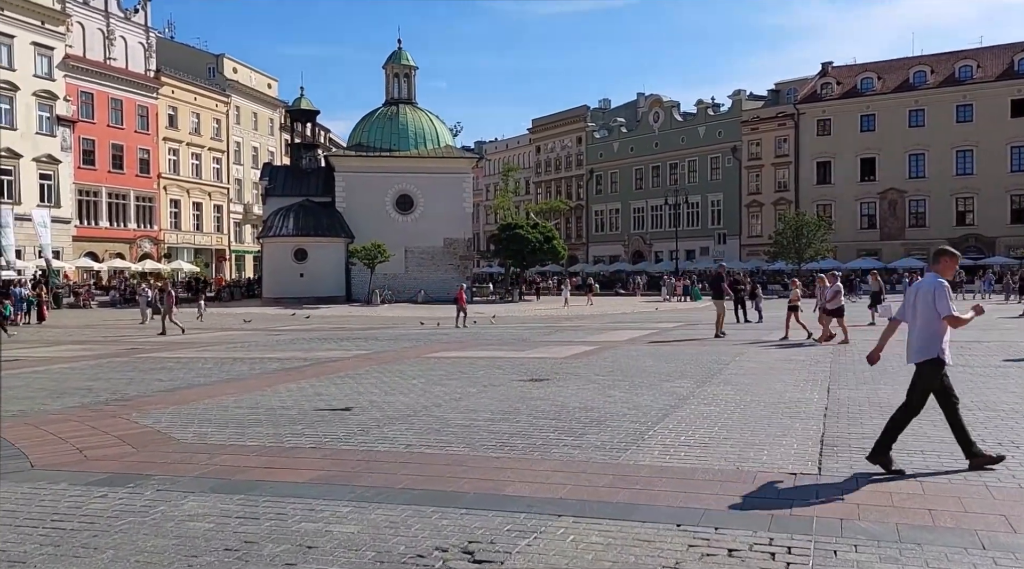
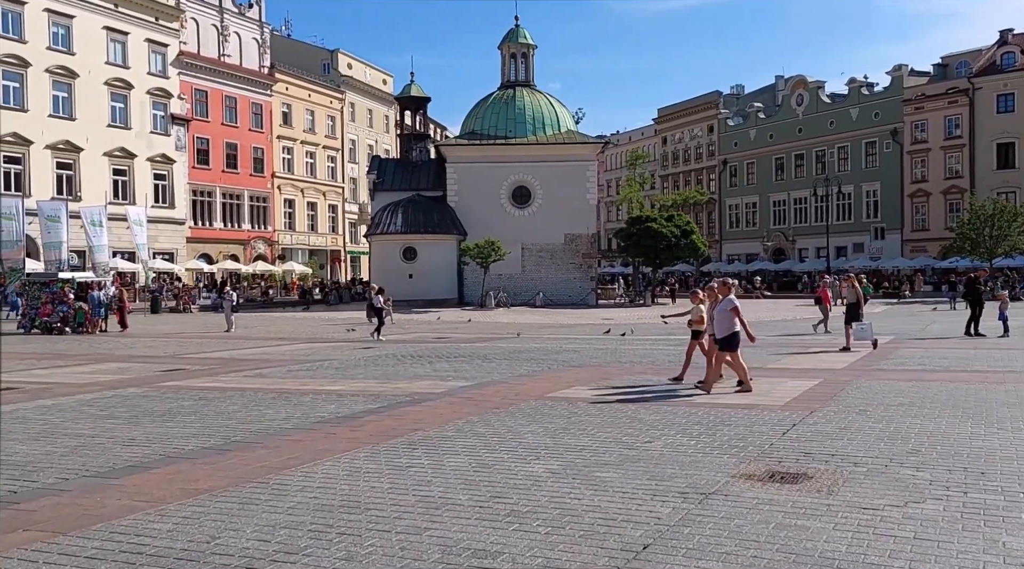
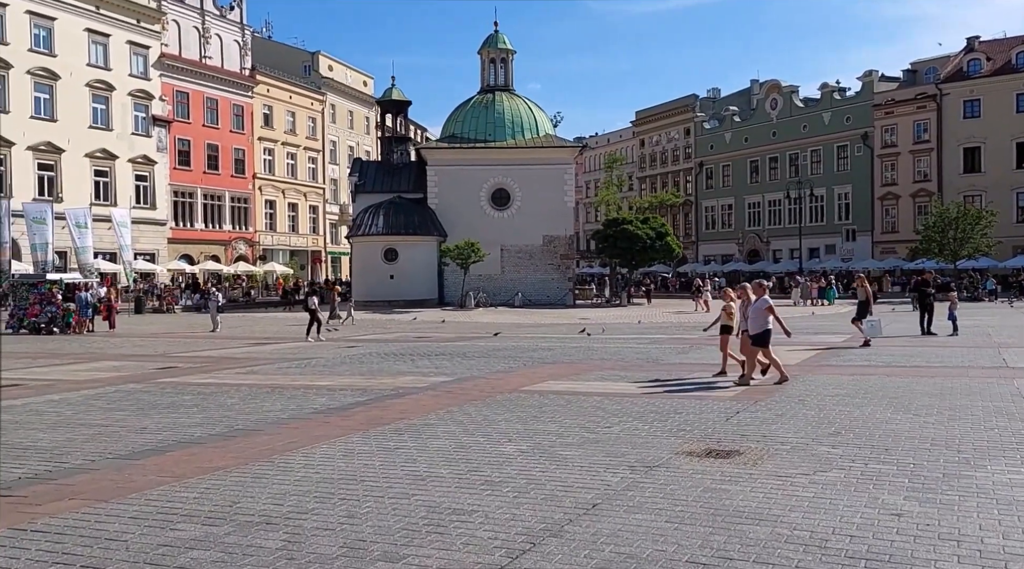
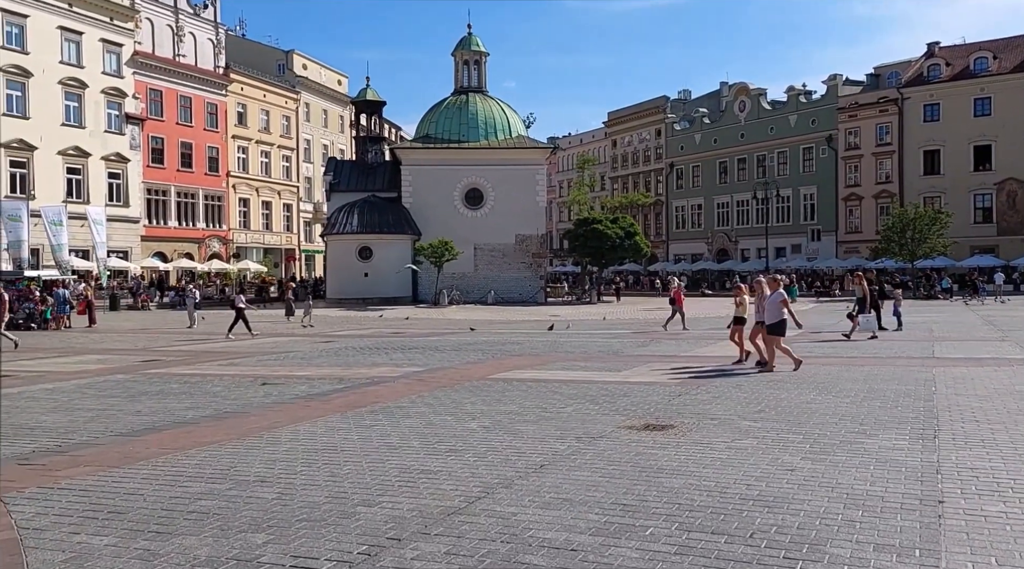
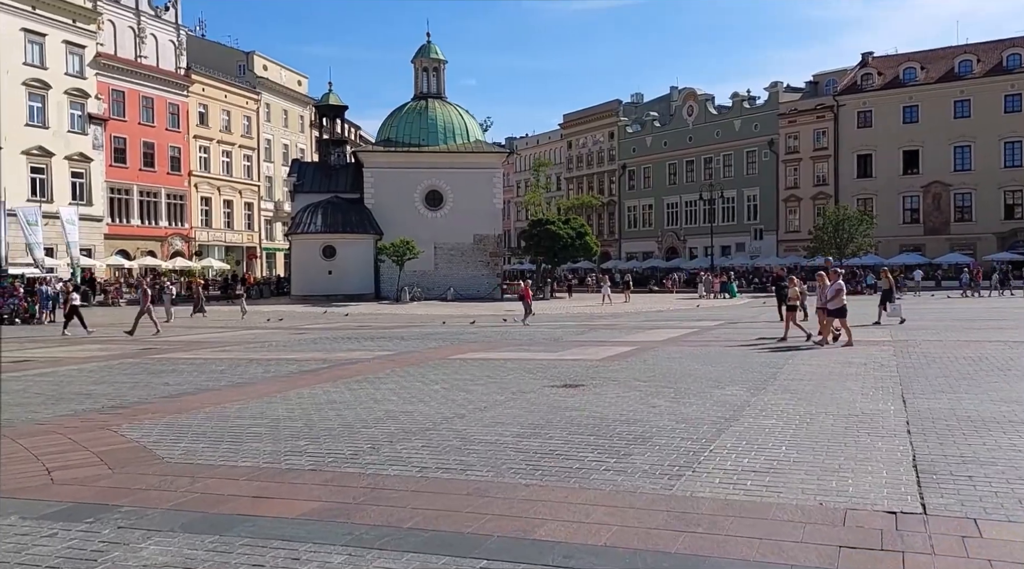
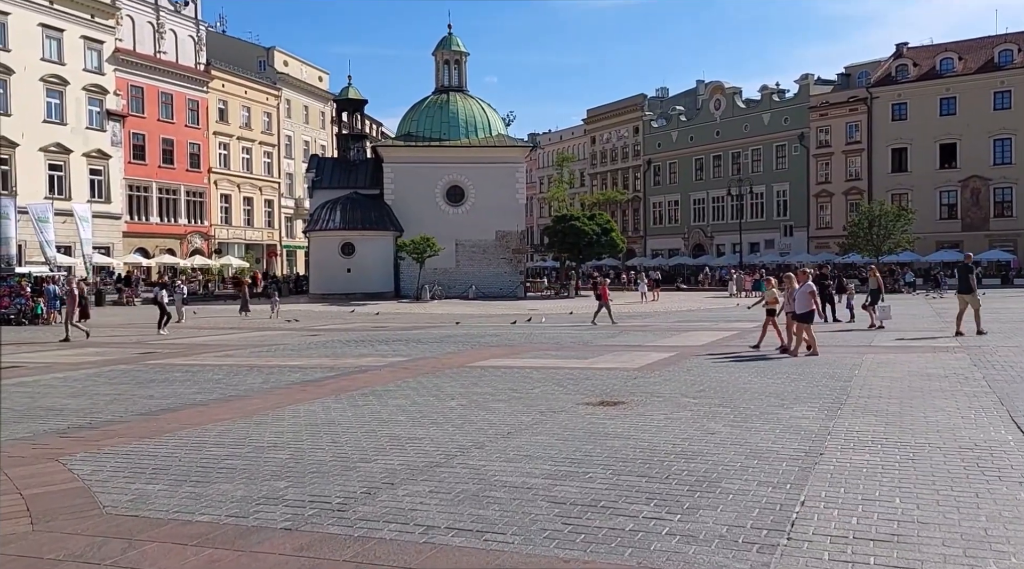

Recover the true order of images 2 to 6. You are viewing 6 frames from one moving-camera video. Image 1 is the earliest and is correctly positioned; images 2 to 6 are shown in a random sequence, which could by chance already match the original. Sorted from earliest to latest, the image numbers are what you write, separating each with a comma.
5, 6, 4, 3, 2
